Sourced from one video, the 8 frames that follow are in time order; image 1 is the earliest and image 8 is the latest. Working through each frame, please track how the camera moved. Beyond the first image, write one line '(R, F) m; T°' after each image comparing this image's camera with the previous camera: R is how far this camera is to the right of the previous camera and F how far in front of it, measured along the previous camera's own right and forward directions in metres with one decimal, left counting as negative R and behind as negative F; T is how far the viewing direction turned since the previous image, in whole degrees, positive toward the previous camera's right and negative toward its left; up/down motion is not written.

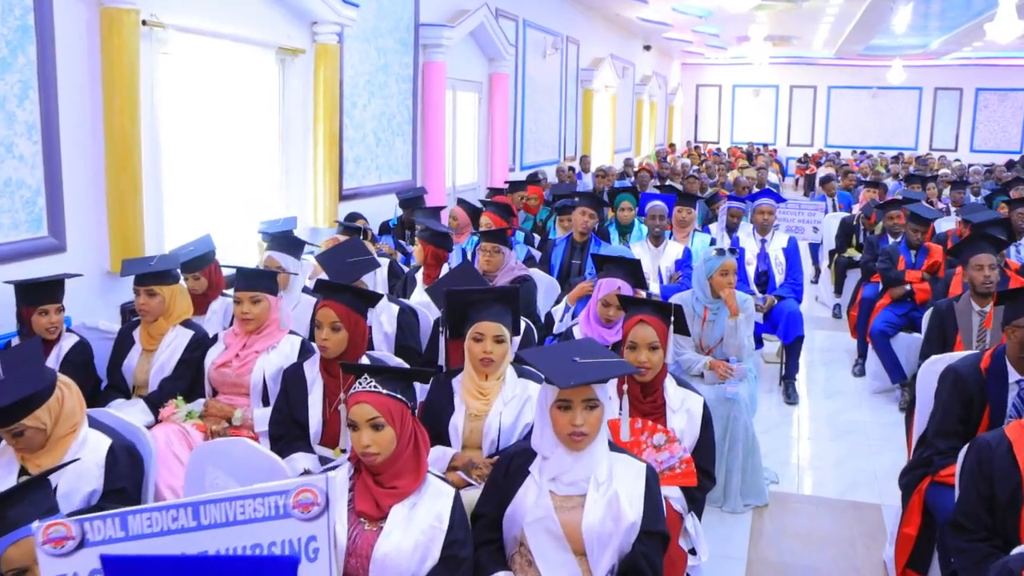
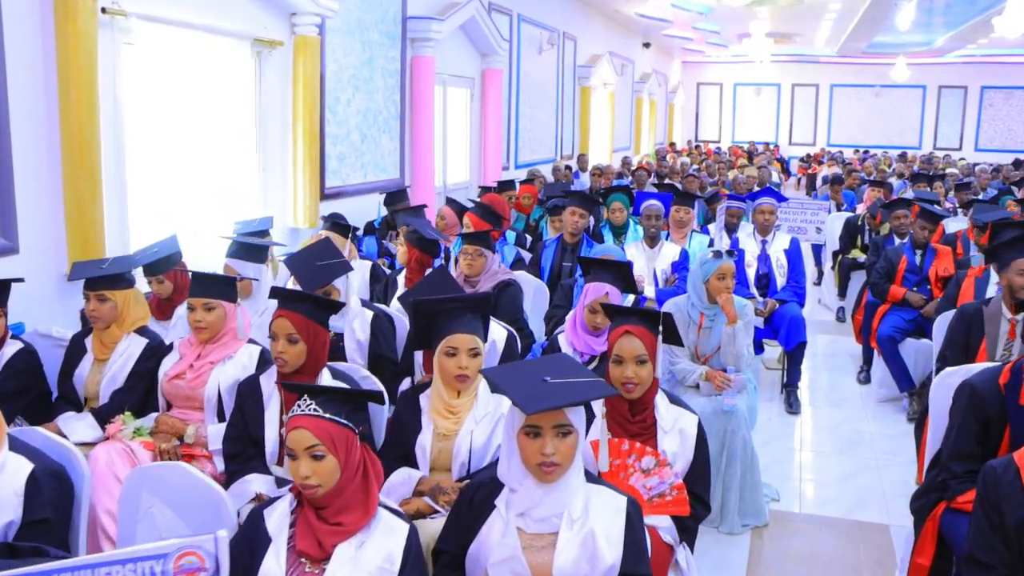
(+0.1, +0.3) m; 0°
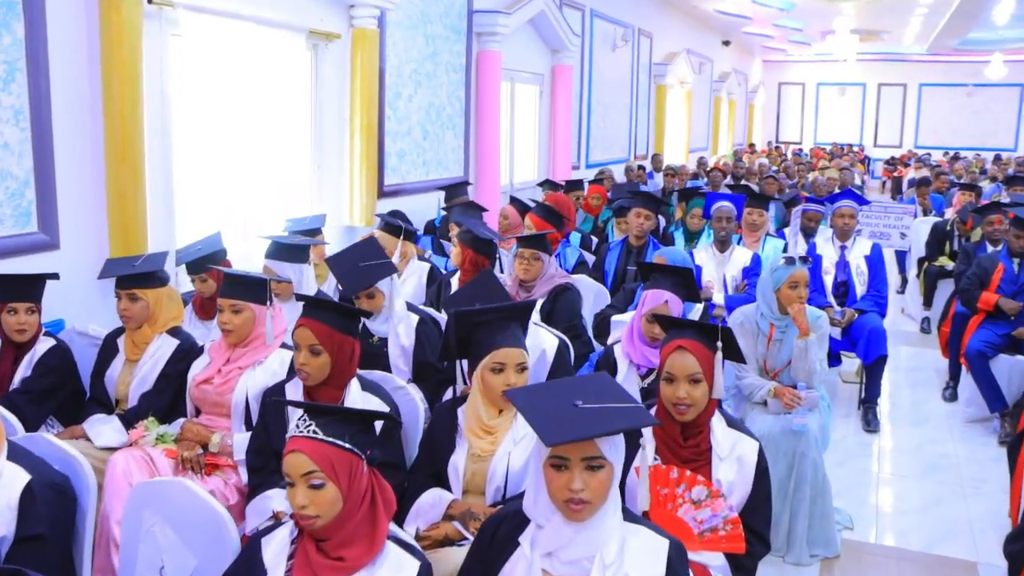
(+0.1, +0.3) m; -4°
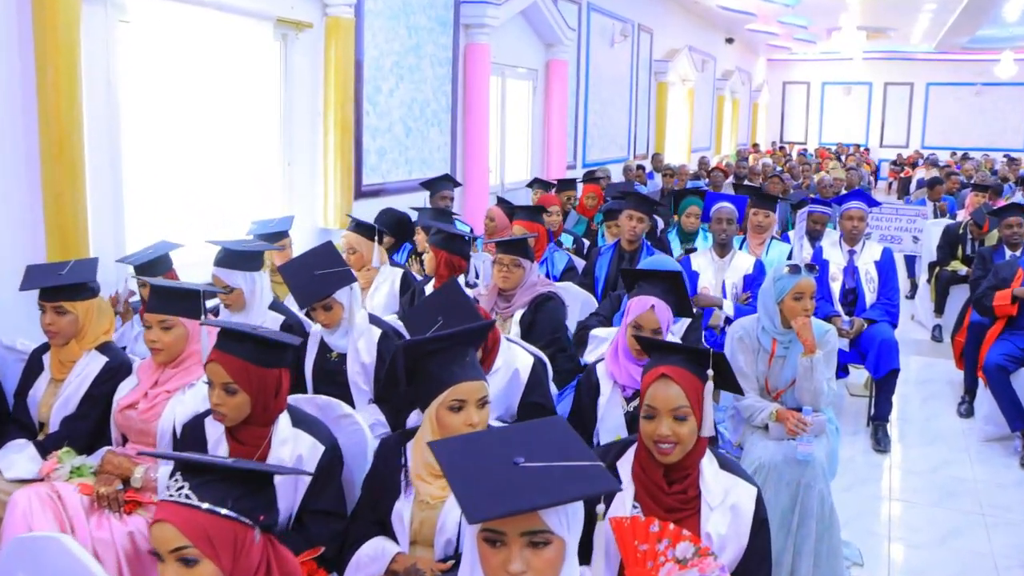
(+0.1, +0.4) m; 0°
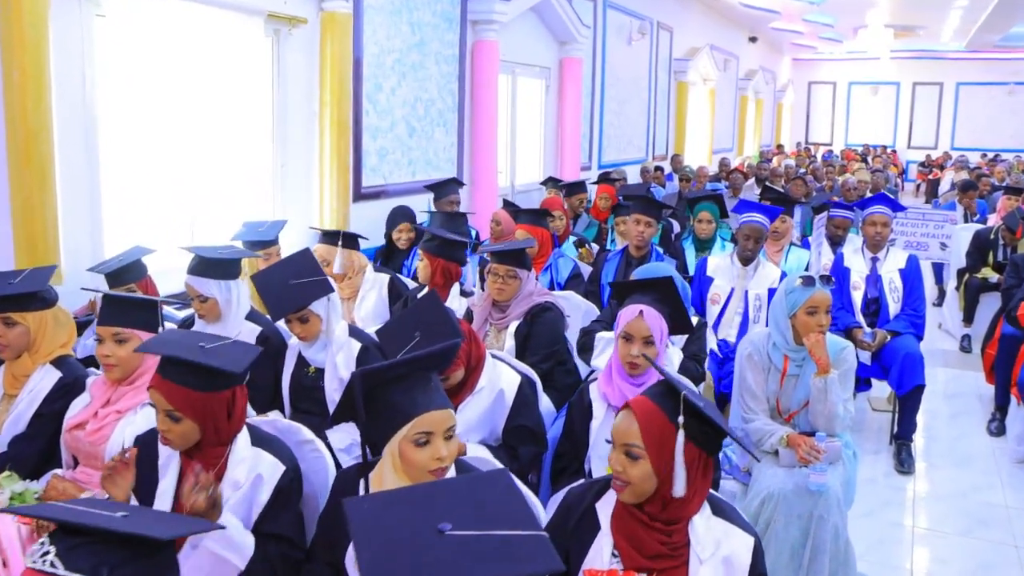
(+0.1, +0.3) m; -1°
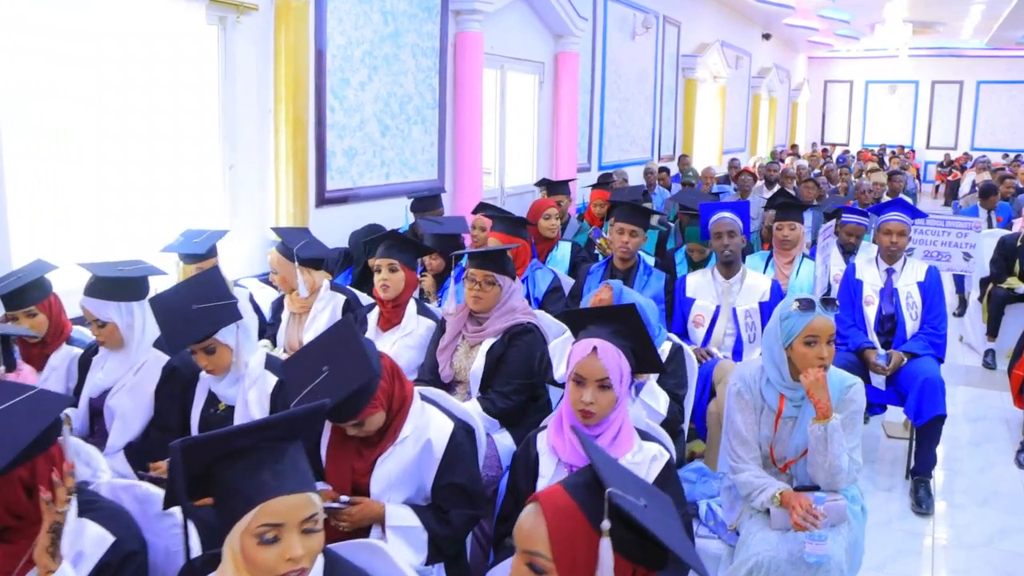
(+0.2, +0.5) m; -1°
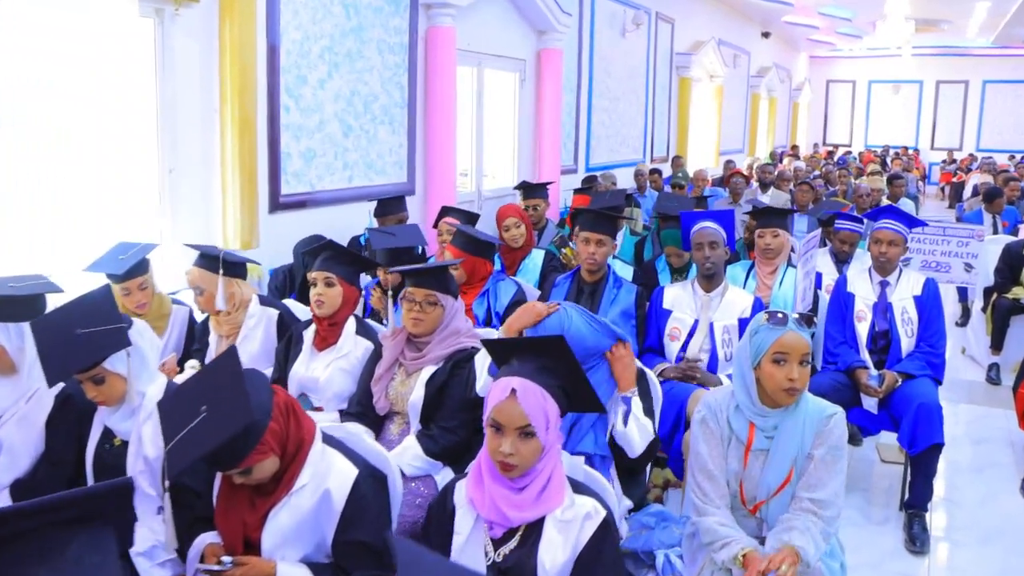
(+0.2, +0.4) m; 0°
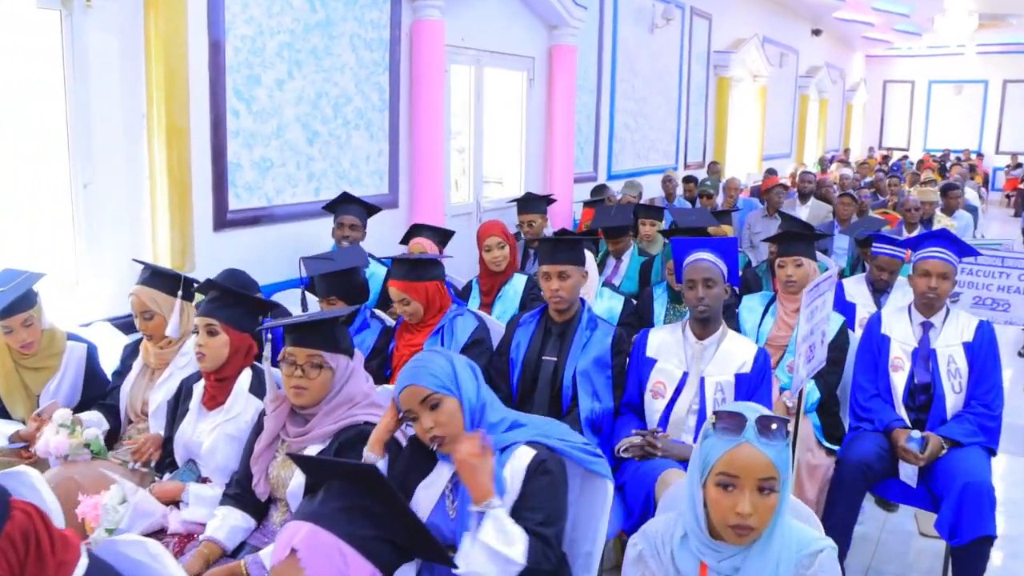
(+0.4, +0.7) m; -3°
